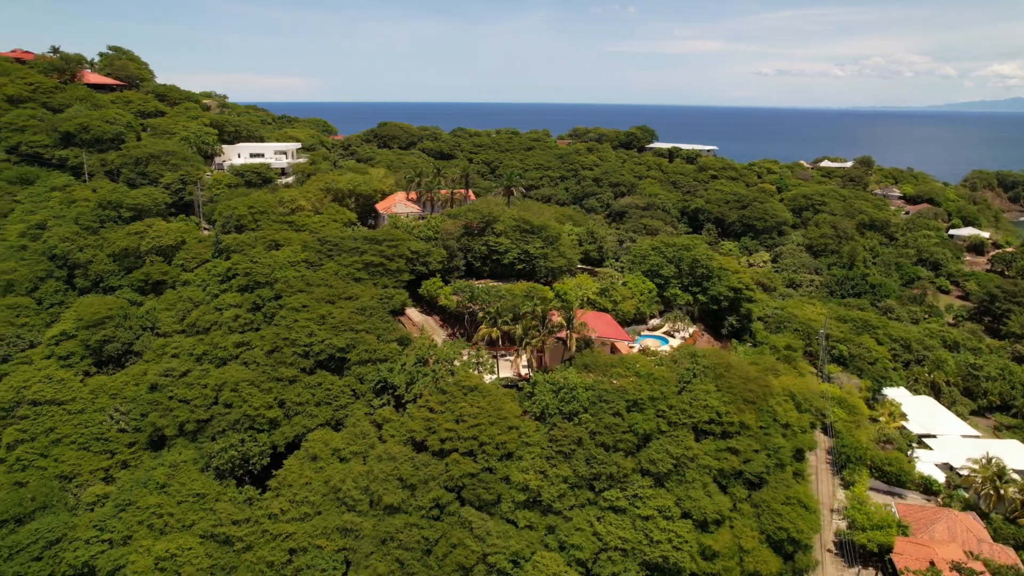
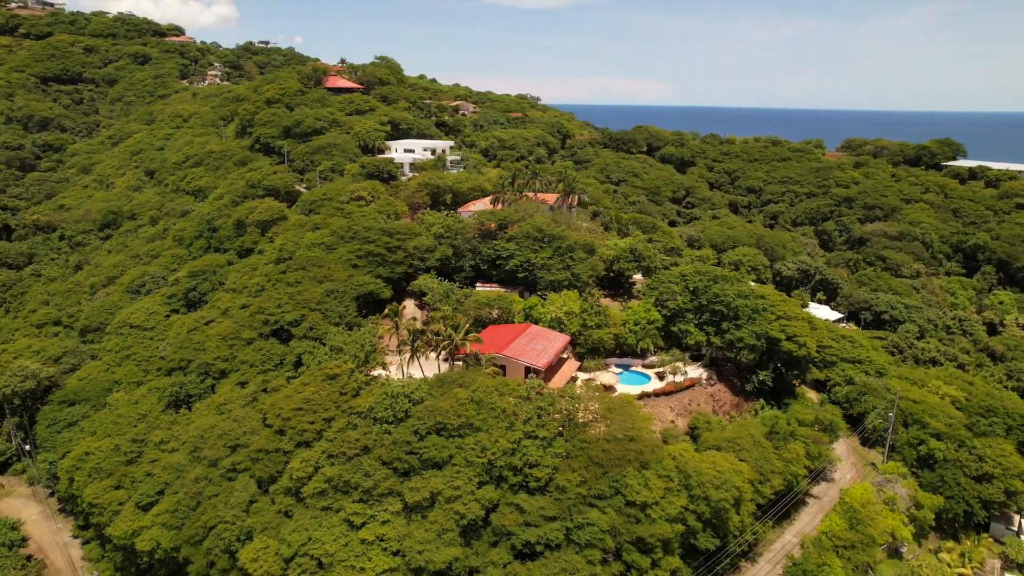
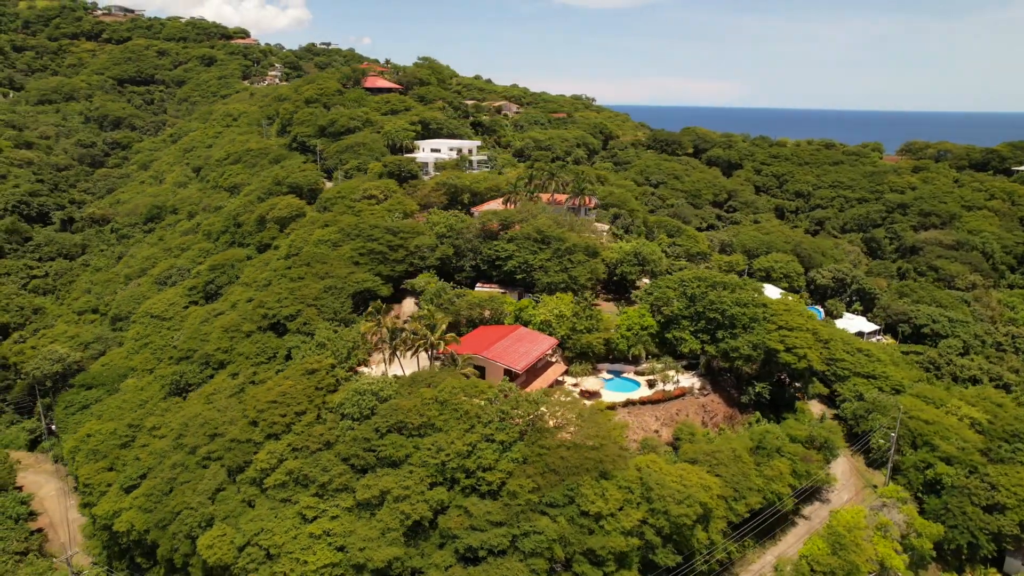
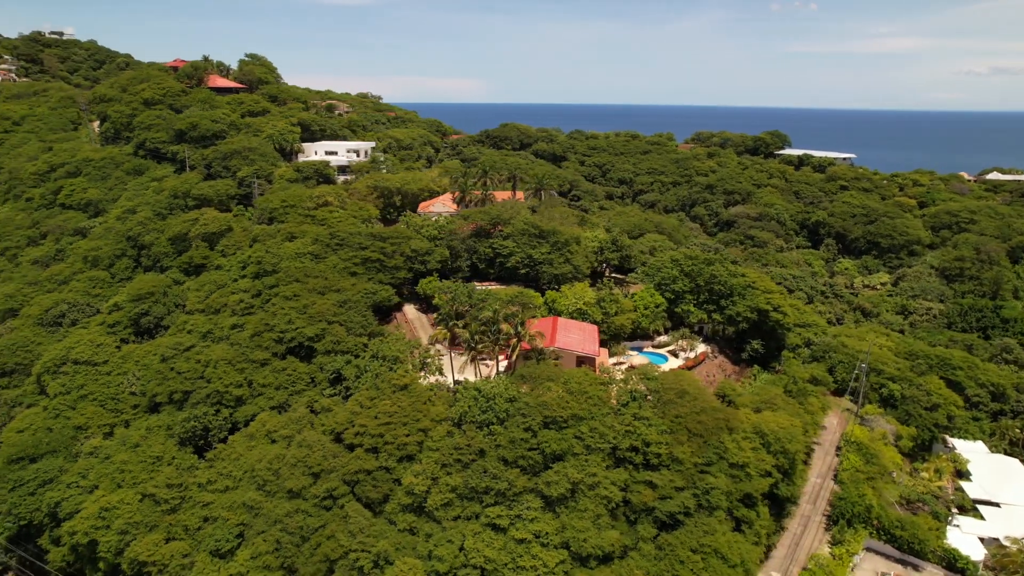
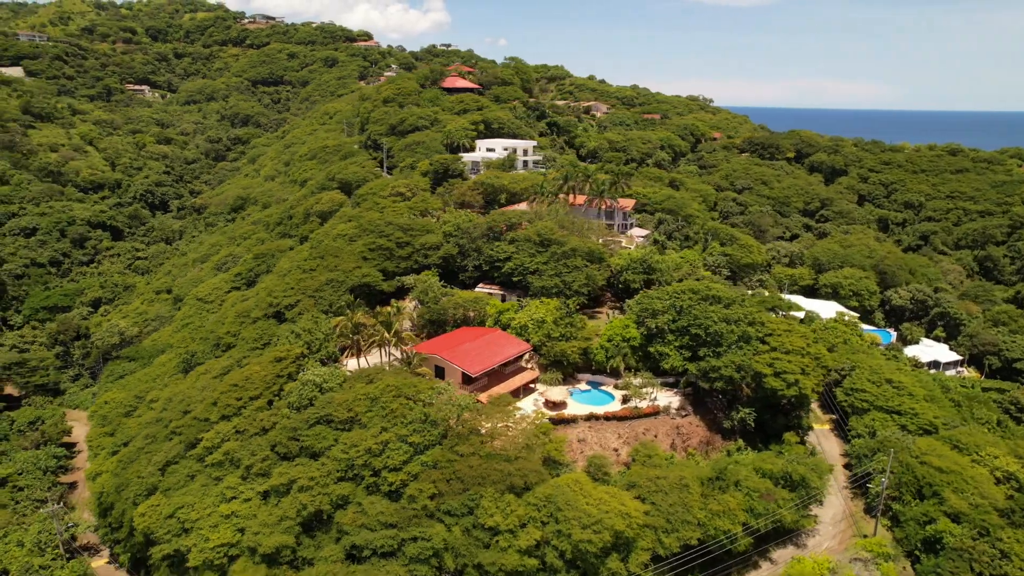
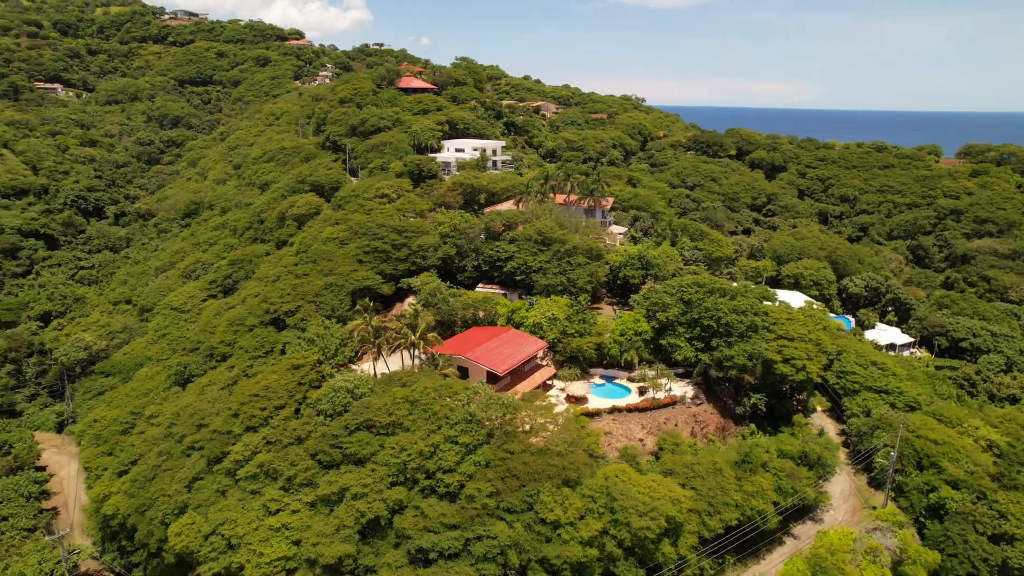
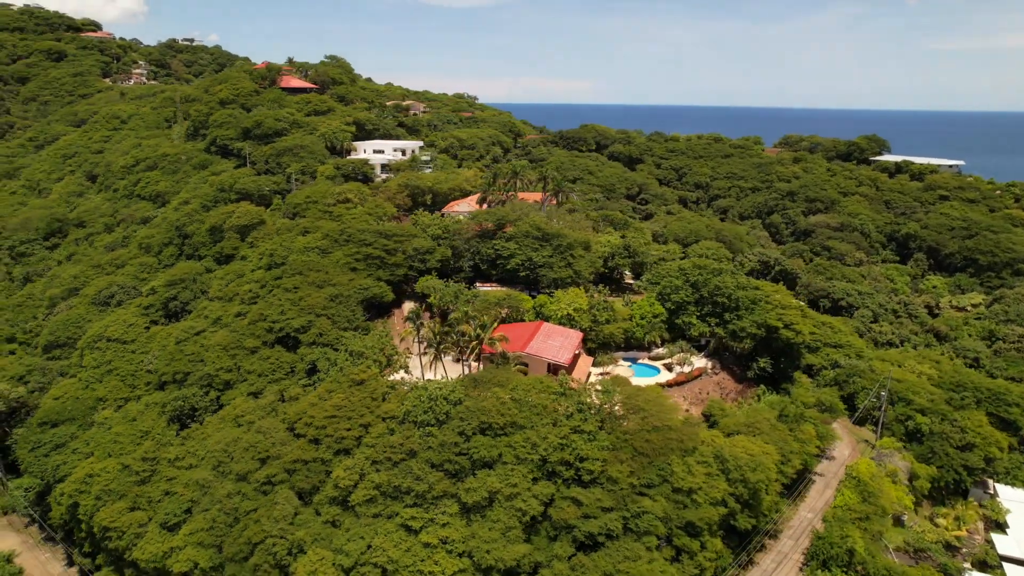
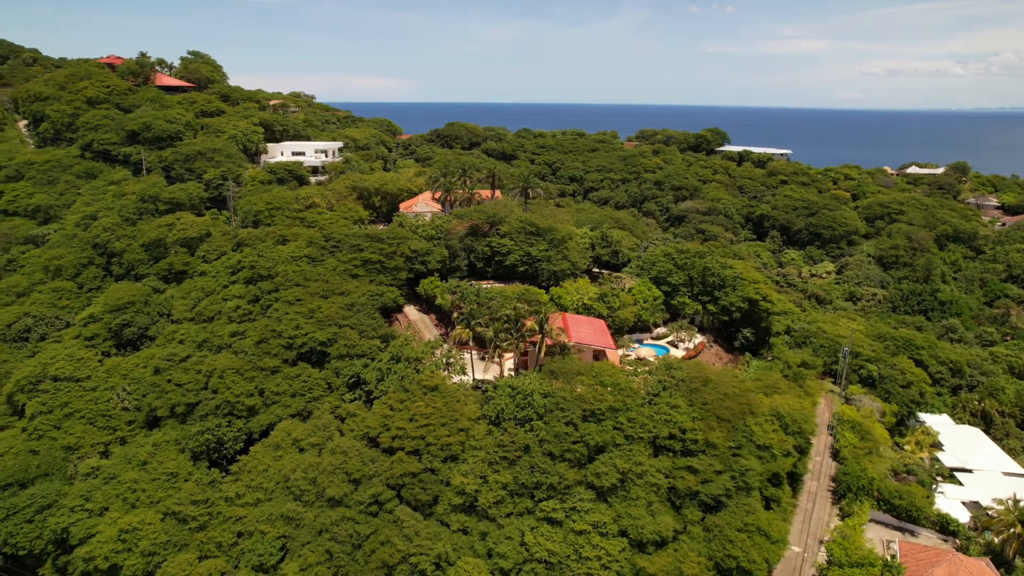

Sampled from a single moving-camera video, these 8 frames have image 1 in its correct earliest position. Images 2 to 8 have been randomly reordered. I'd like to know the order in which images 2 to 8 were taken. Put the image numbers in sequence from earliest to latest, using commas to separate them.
8, 4, 7, 2, 3, 6, 5
